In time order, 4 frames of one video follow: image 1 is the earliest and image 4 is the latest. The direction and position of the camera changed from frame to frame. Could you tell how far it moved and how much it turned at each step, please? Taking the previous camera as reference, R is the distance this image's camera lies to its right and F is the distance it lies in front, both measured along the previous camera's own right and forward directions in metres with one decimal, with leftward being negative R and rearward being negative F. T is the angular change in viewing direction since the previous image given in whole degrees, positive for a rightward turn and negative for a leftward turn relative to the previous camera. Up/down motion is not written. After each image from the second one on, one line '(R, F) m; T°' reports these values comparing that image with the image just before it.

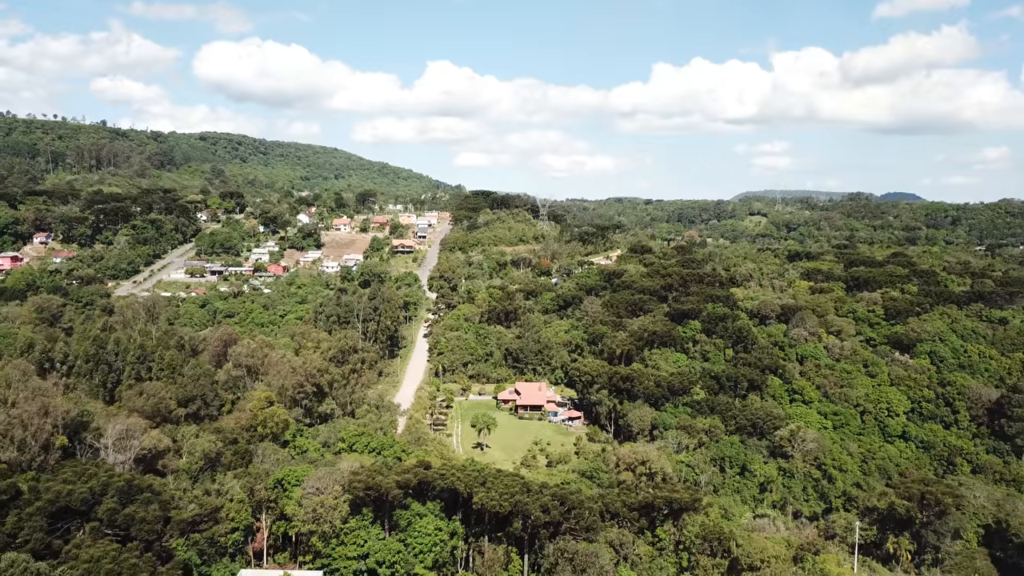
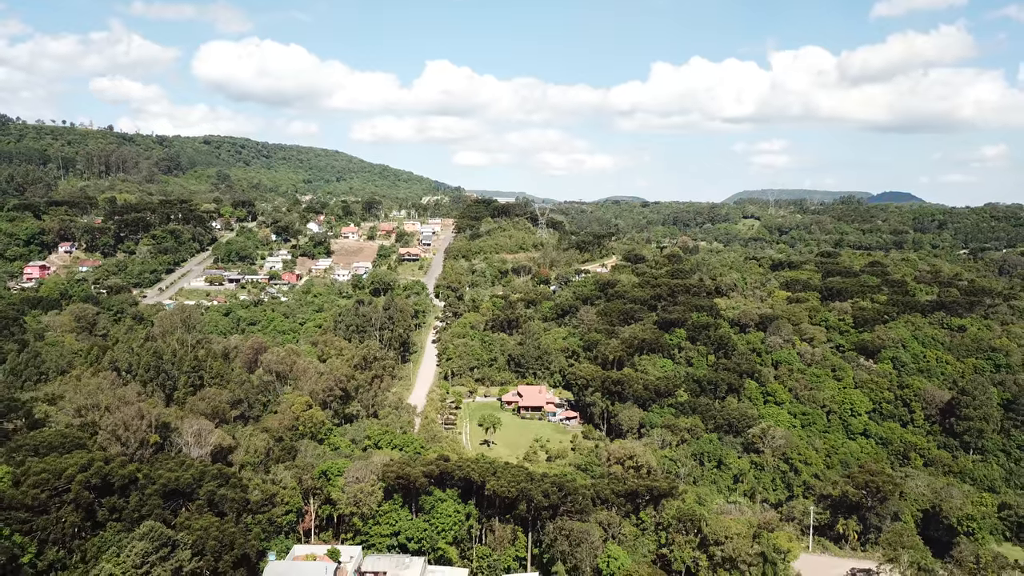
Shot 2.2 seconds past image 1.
(-0.2, -4.7) m; 0°
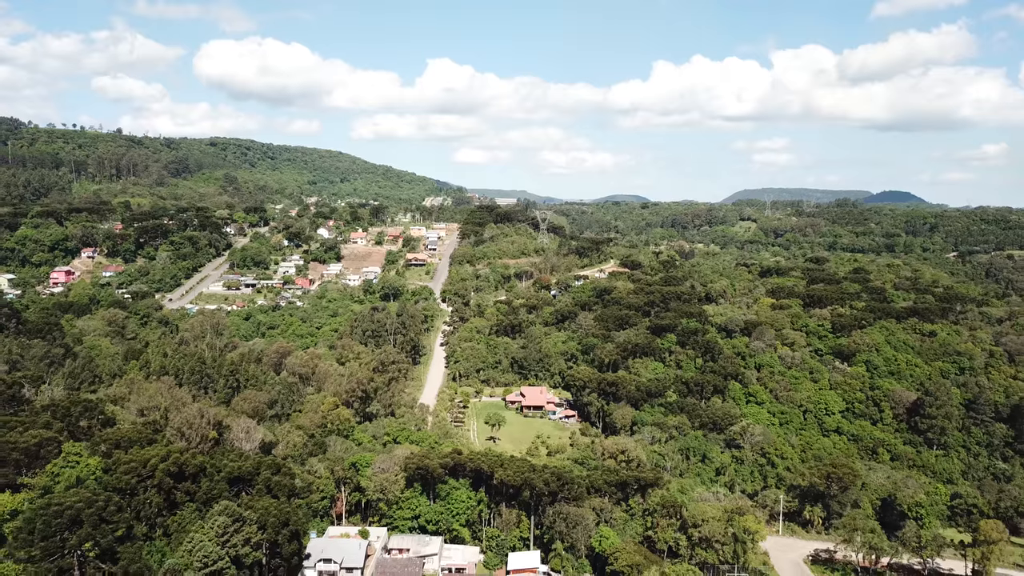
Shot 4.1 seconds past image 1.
(-0.1, -4.2) m; 0°
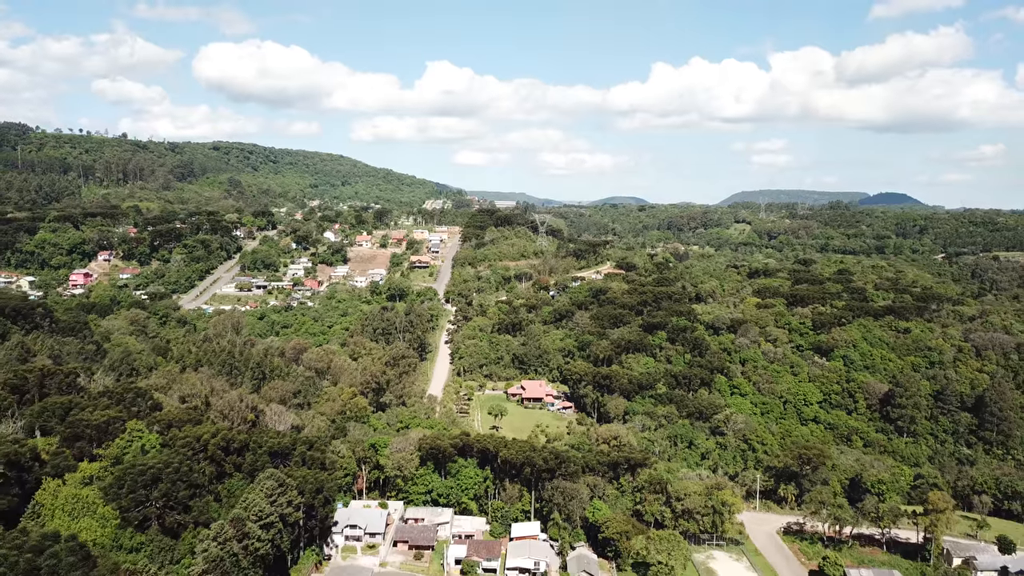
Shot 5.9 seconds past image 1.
(-0.1, -3.9) m; 0°
